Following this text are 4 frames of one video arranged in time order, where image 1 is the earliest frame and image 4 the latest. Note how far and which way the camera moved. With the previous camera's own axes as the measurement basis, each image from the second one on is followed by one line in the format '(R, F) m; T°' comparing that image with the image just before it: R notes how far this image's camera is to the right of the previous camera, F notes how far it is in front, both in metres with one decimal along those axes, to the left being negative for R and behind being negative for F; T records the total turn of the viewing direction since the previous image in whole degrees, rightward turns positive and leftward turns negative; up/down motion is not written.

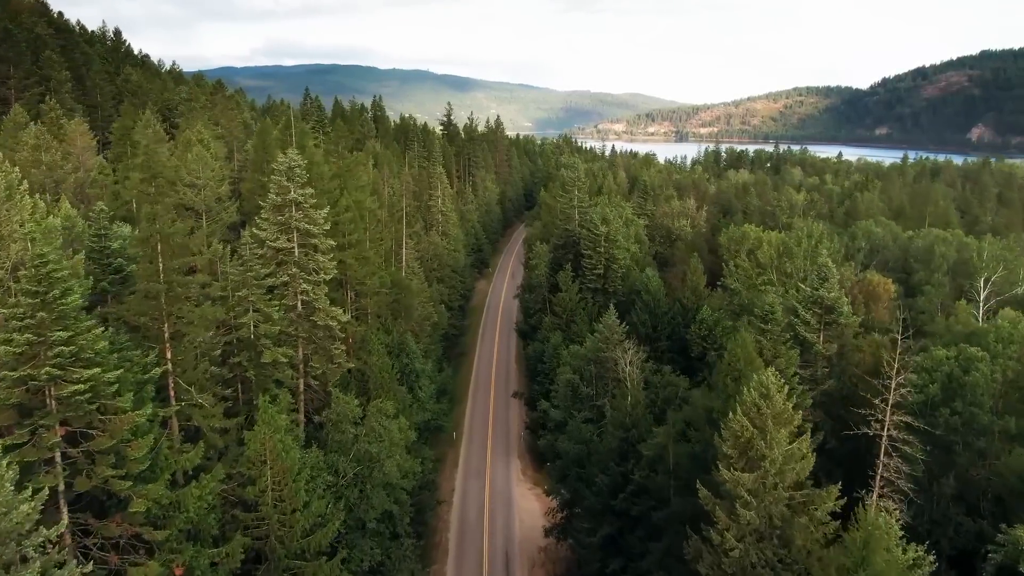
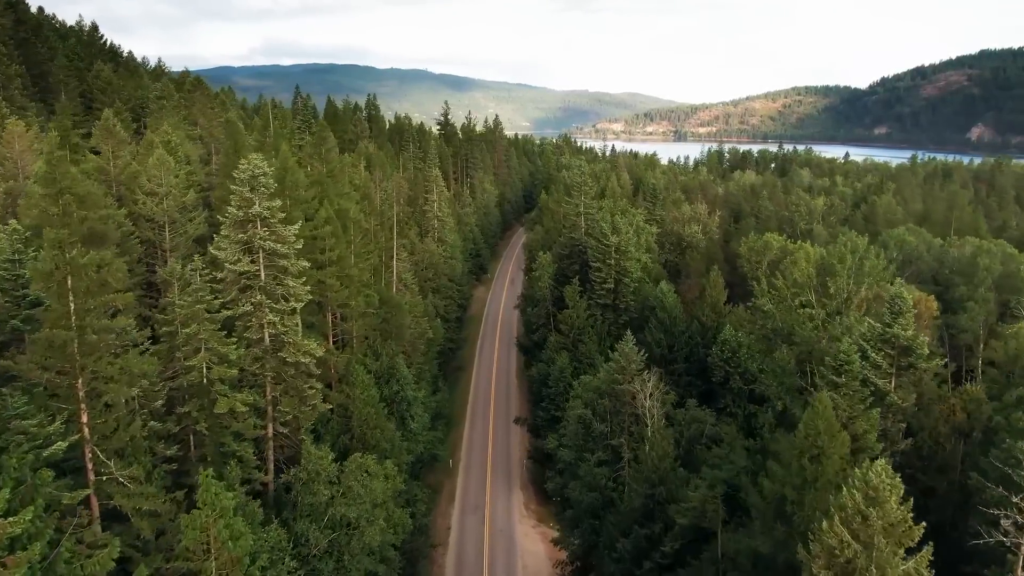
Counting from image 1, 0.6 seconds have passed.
(-0.3, +5.5) m; 0°
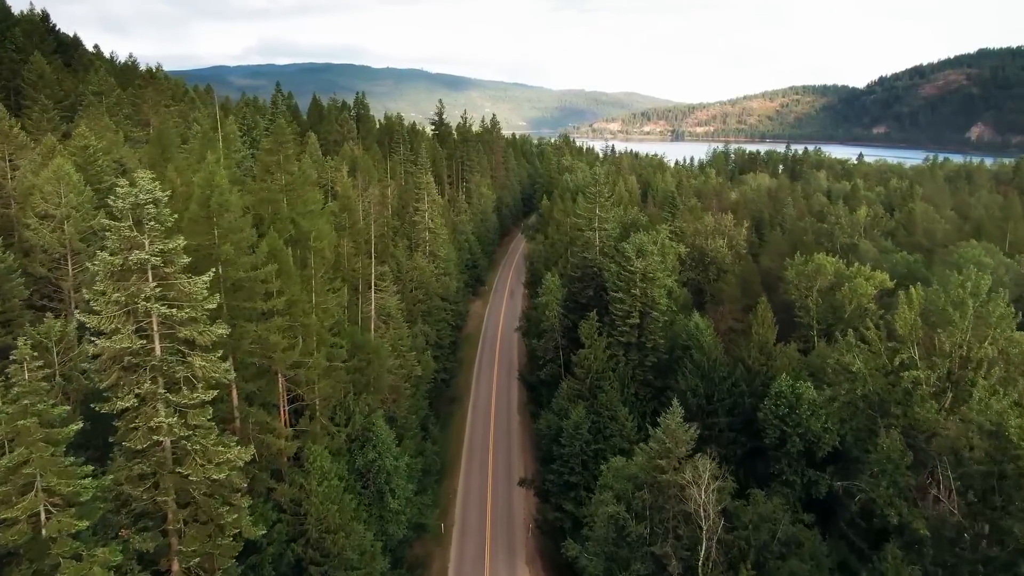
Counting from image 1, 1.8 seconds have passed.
(-0.5, +9.9) m; 0°
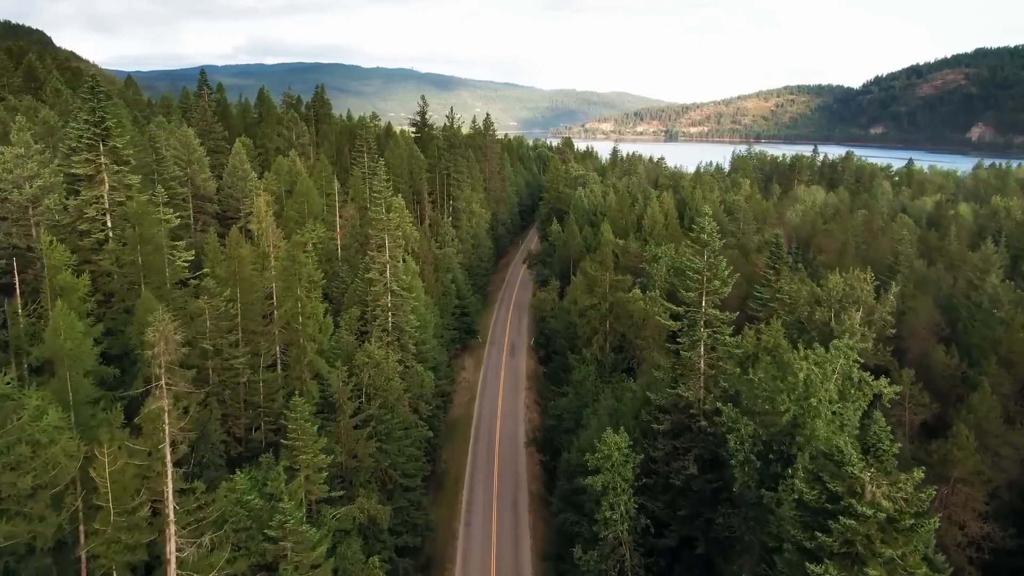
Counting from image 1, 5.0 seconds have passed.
(-1.4, +28.7) m; +1°
